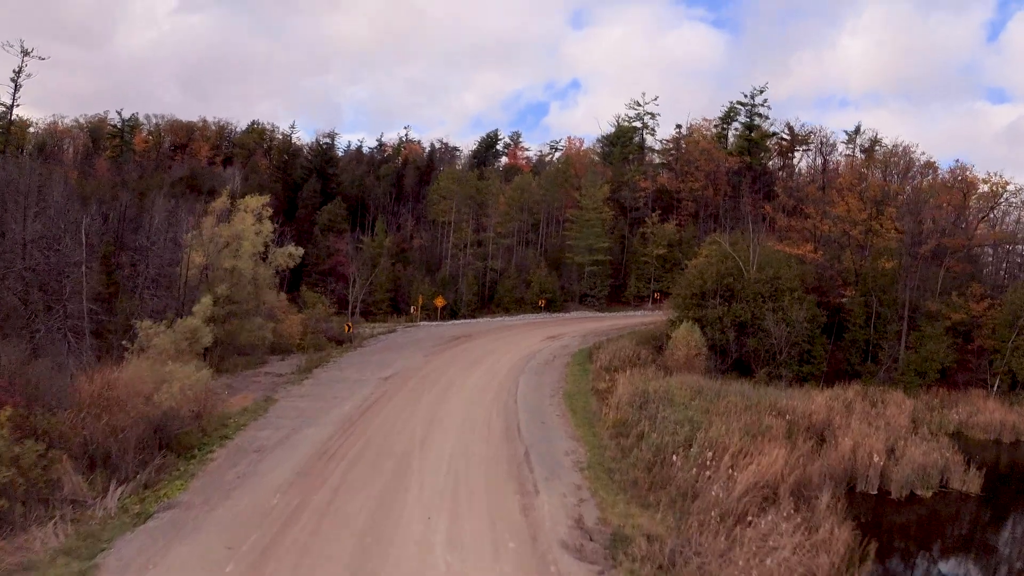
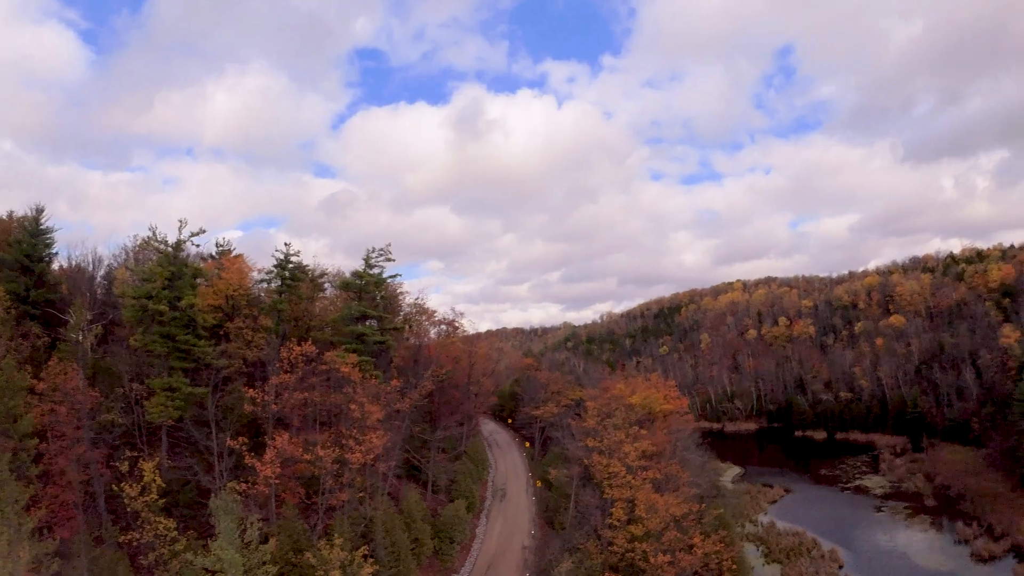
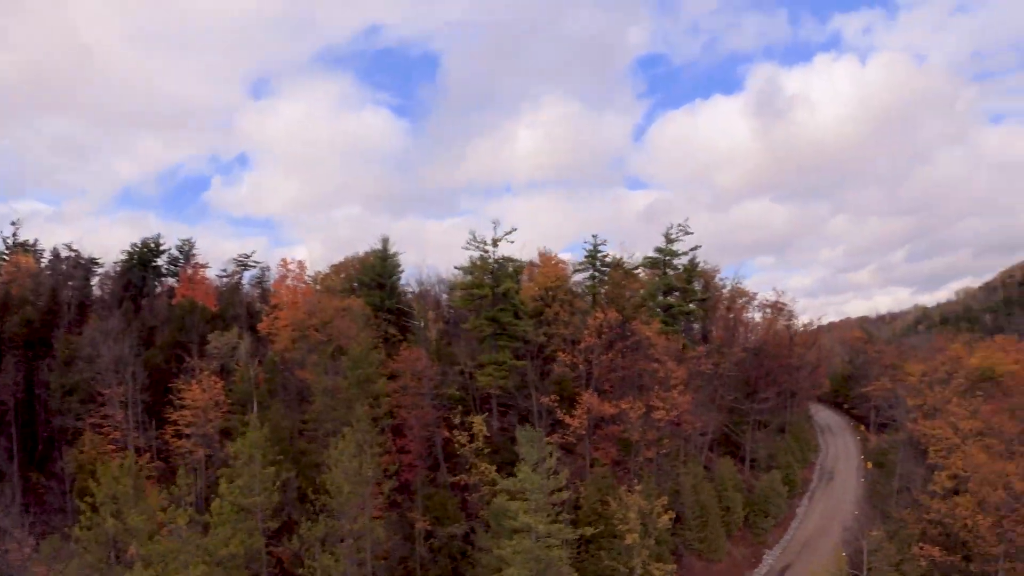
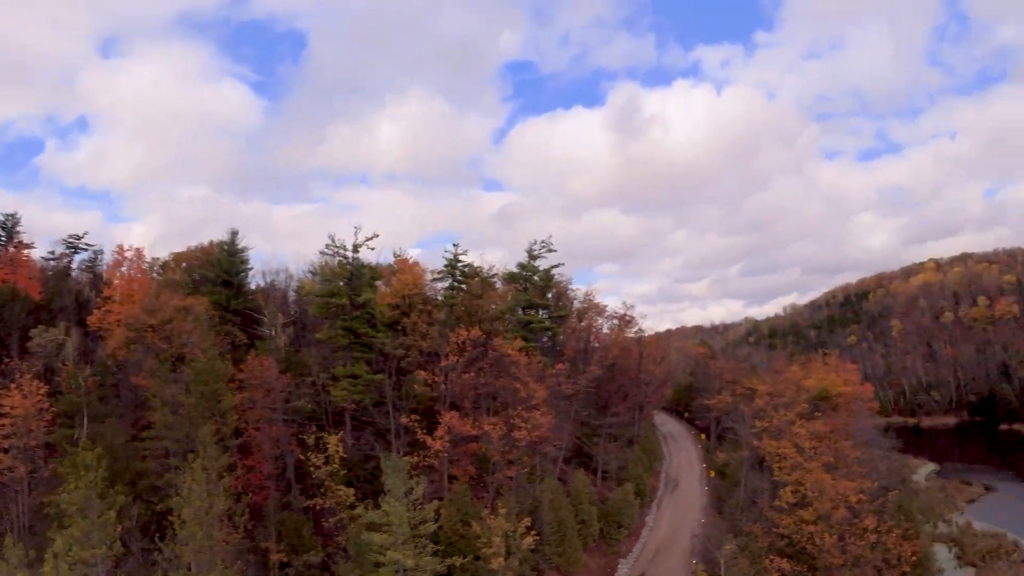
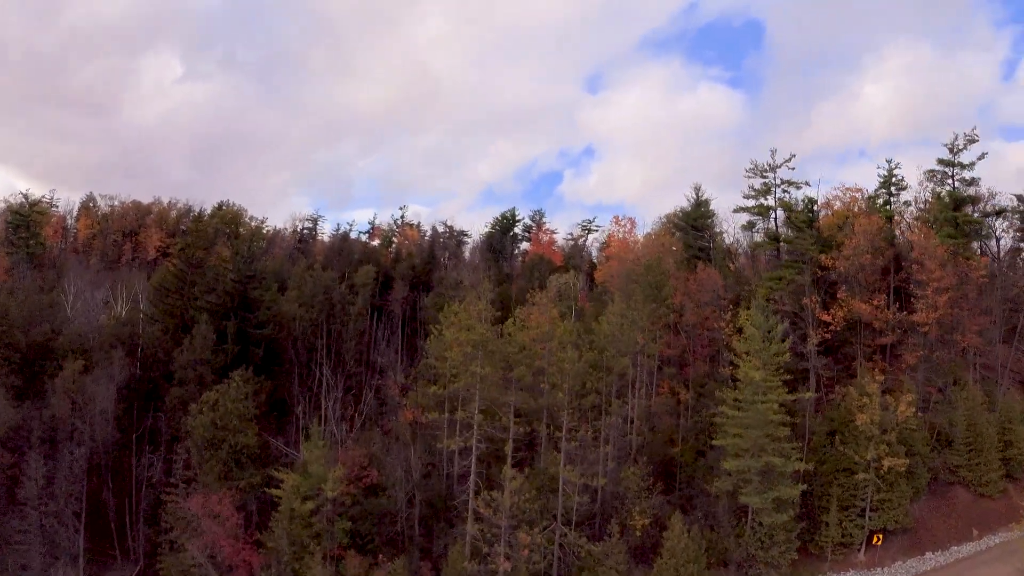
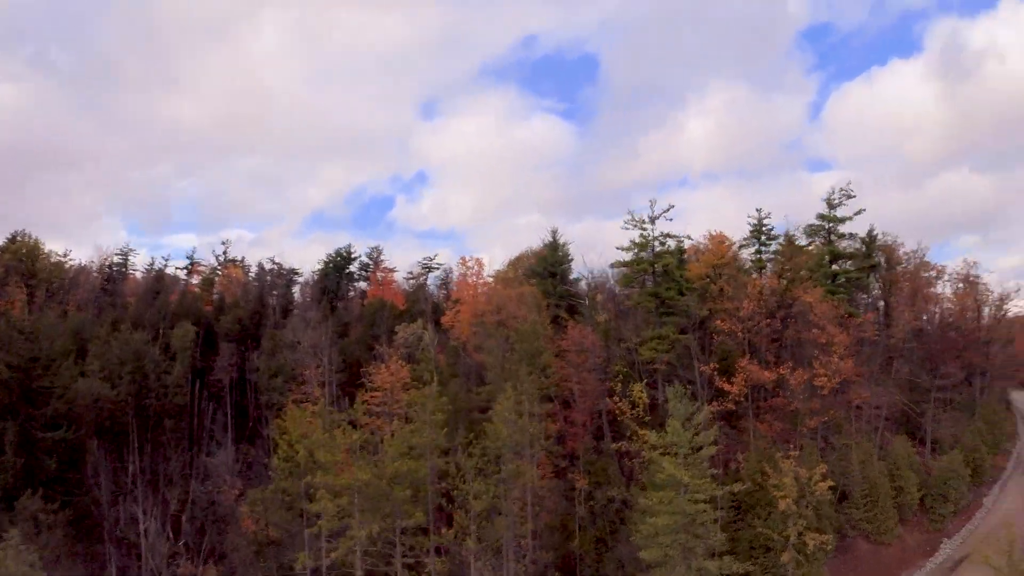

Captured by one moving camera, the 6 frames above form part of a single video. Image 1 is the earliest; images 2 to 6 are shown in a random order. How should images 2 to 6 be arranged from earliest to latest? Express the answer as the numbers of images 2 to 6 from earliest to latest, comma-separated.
5, 6, 3, 4, 2
